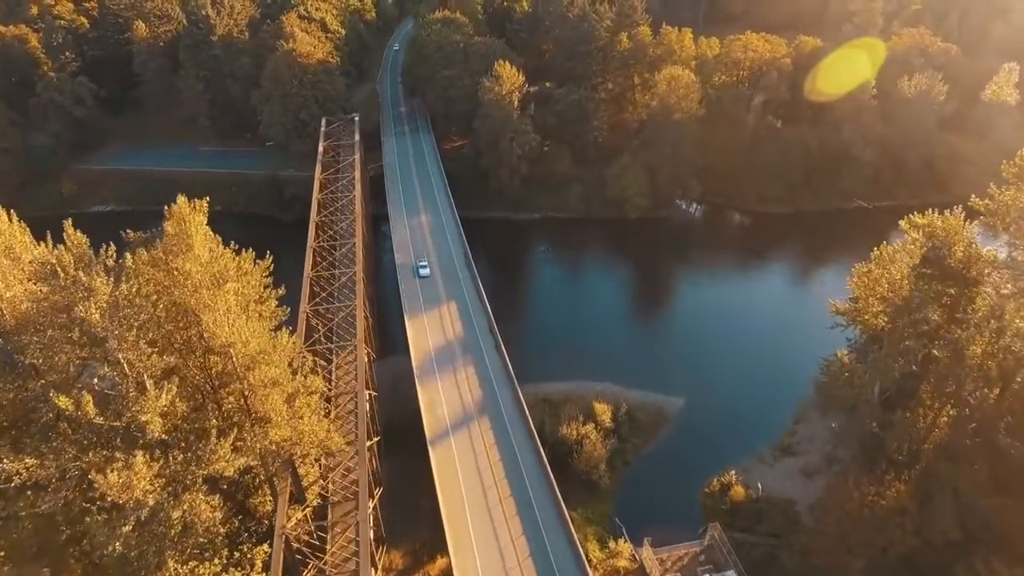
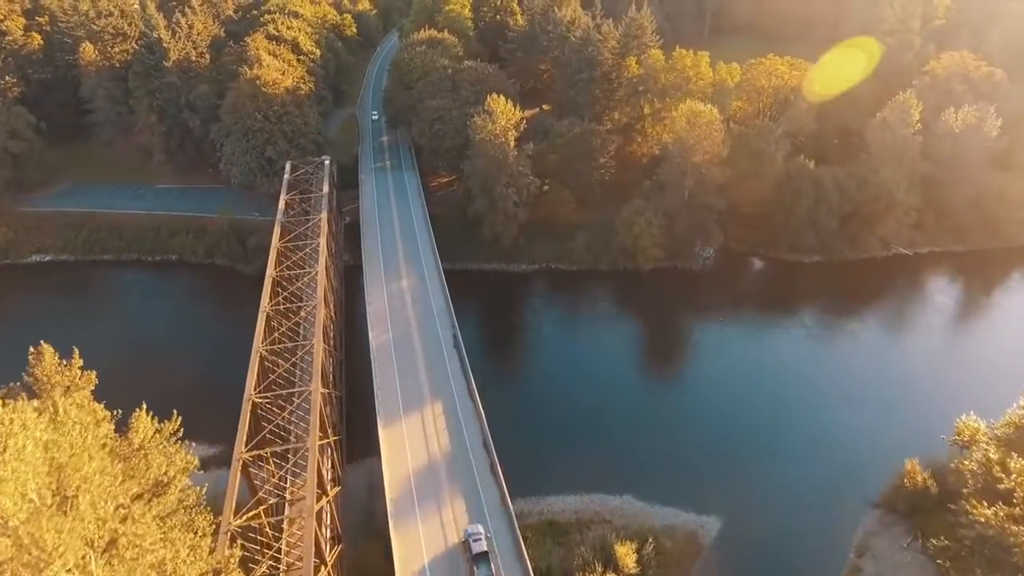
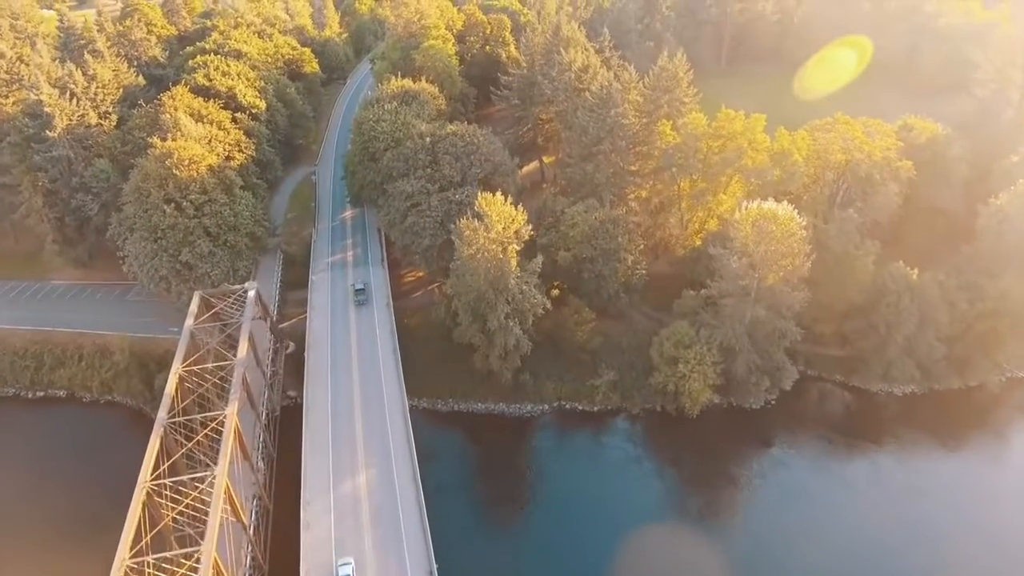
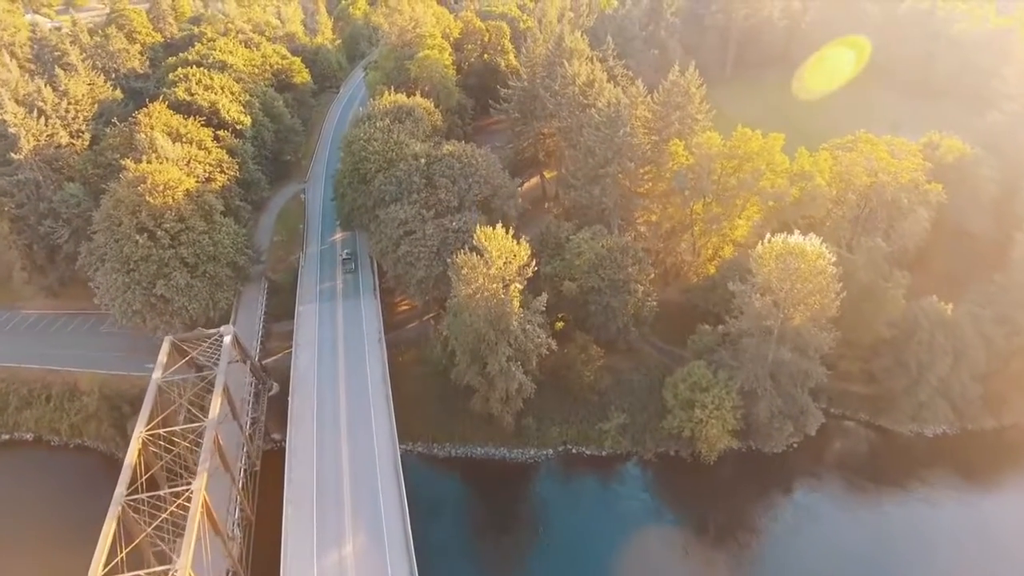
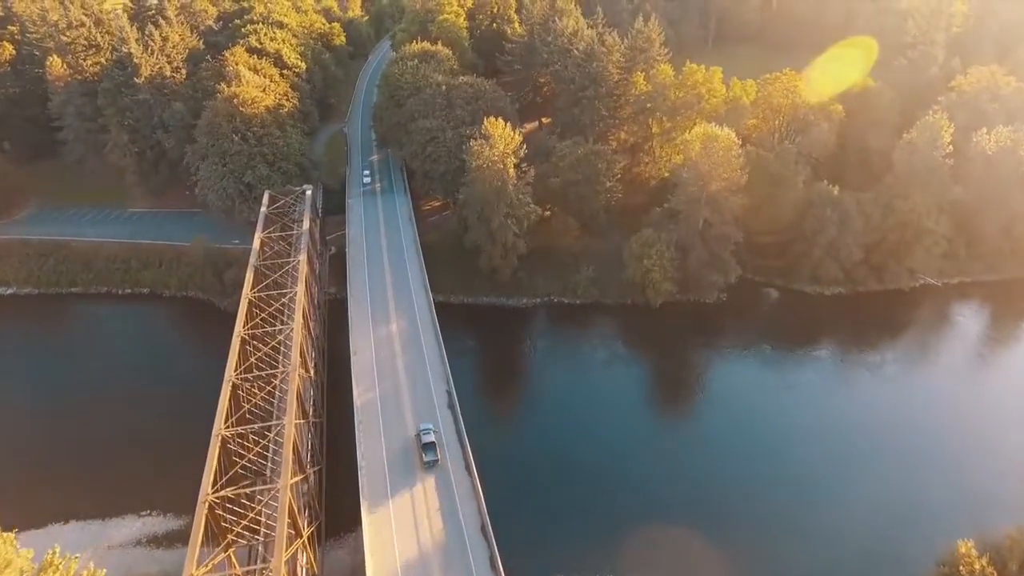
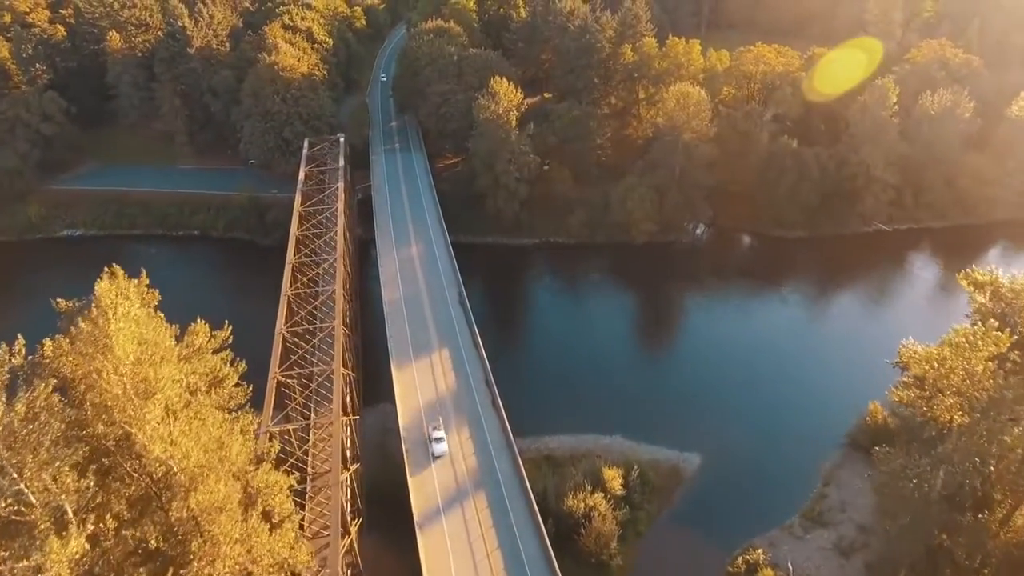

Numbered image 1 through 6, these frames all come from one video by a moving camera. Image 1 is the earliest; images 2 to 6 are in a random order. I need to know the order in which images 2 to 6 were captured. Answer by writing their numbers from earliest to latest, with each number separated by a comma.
6, 2, 5, 3, 4
